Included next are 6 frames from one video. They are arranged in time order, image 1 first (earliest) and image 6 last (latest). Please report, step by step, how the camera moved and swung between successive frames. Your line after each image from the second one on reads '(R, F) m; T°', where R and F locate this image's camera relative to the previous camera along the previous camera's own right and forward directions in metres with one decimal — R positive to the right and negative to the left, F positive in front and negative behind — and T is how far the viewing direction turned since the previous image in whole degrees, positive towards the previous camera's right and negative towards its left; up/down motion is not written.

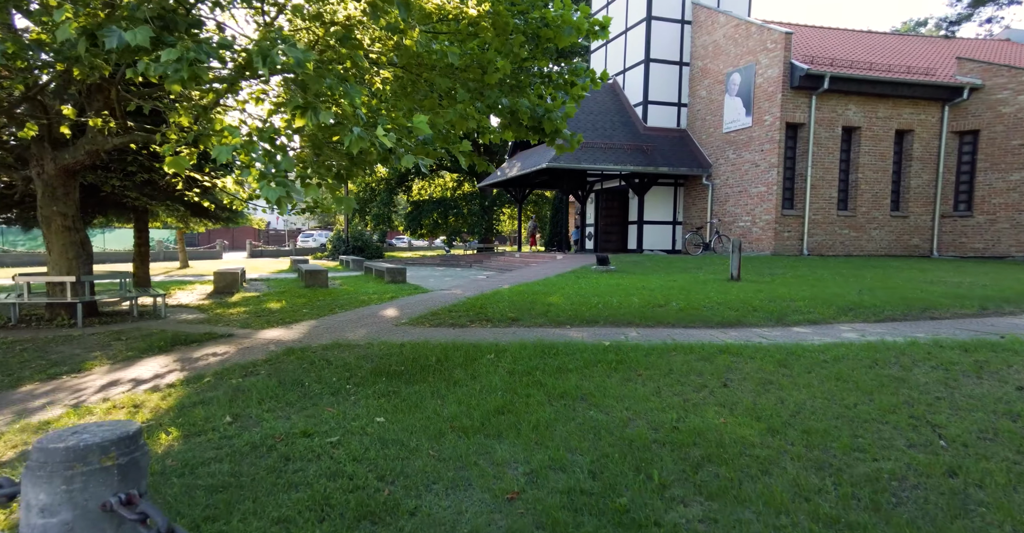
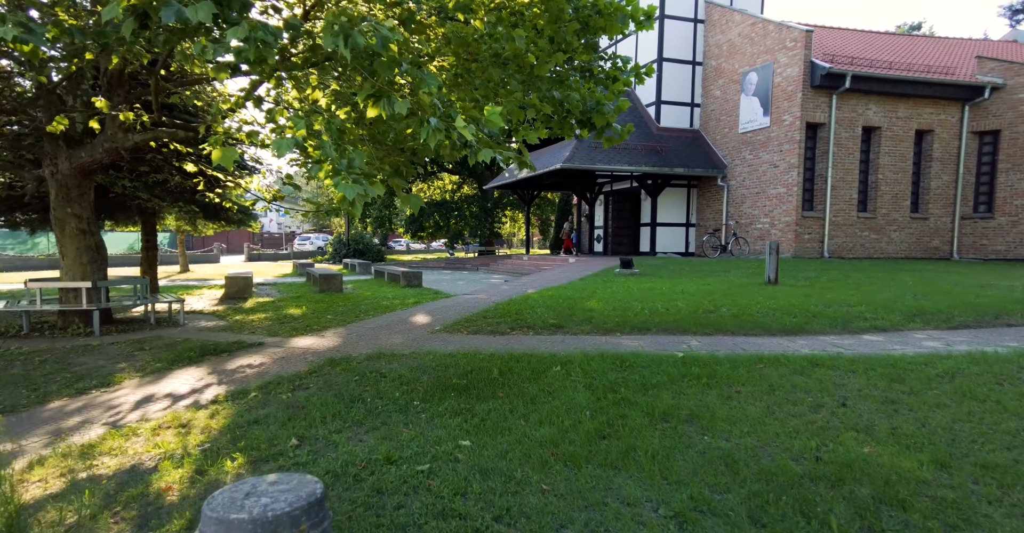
(-0.6, +0.3) m; 0°
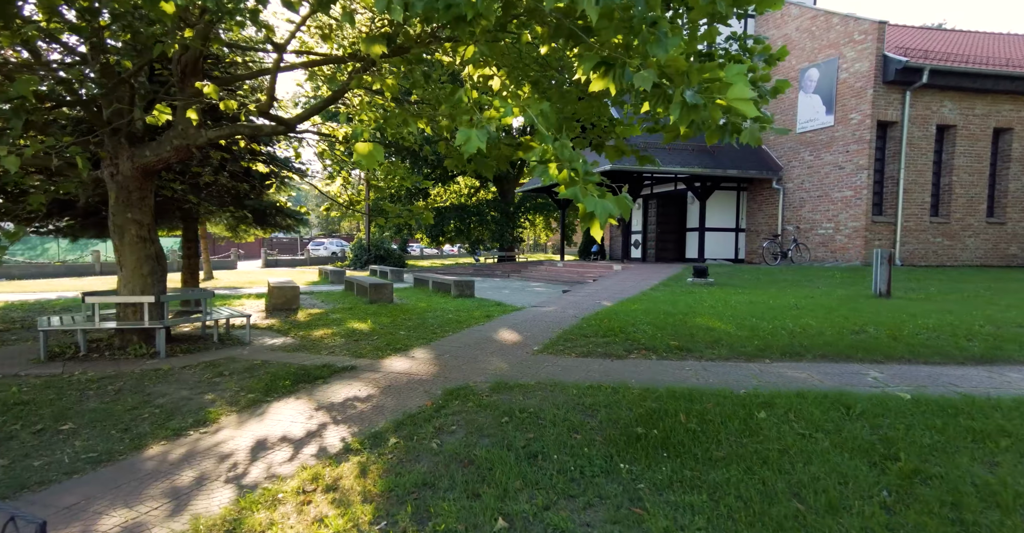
(-1.2, +0.7) m; -2°
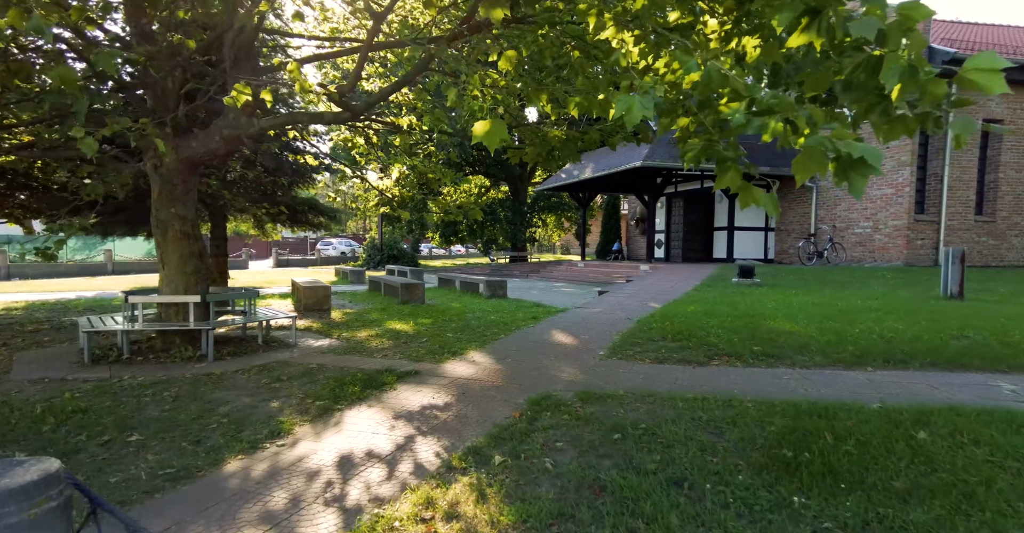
(-0.7, +0.3) m; -1°
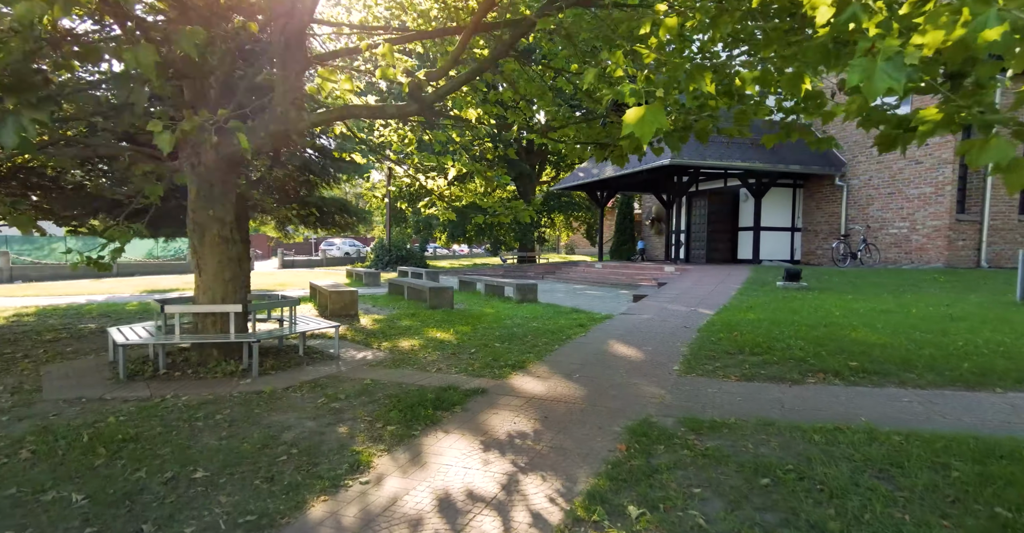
(-0.7, +0.4) m; 0°
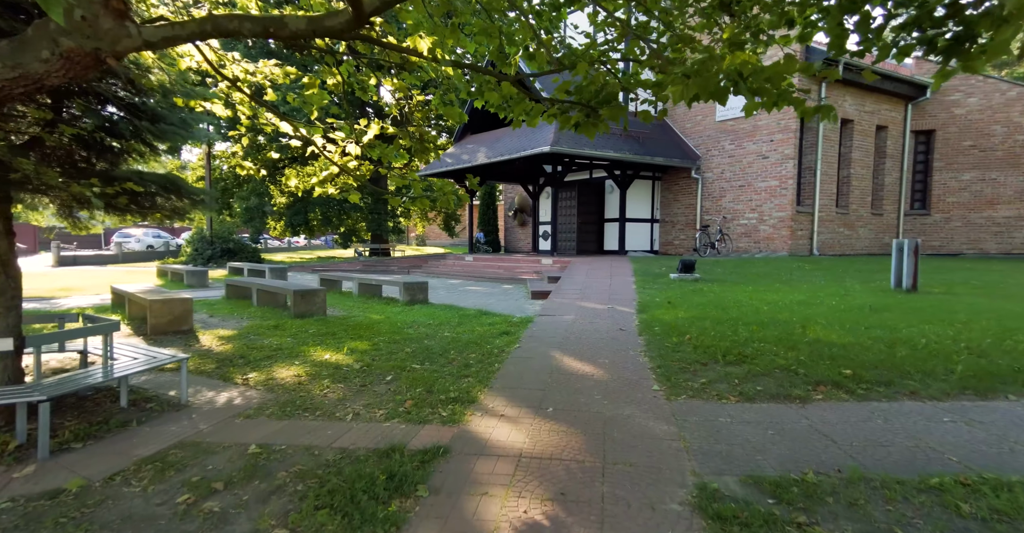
(-0.9, +1.6) m; +17°
